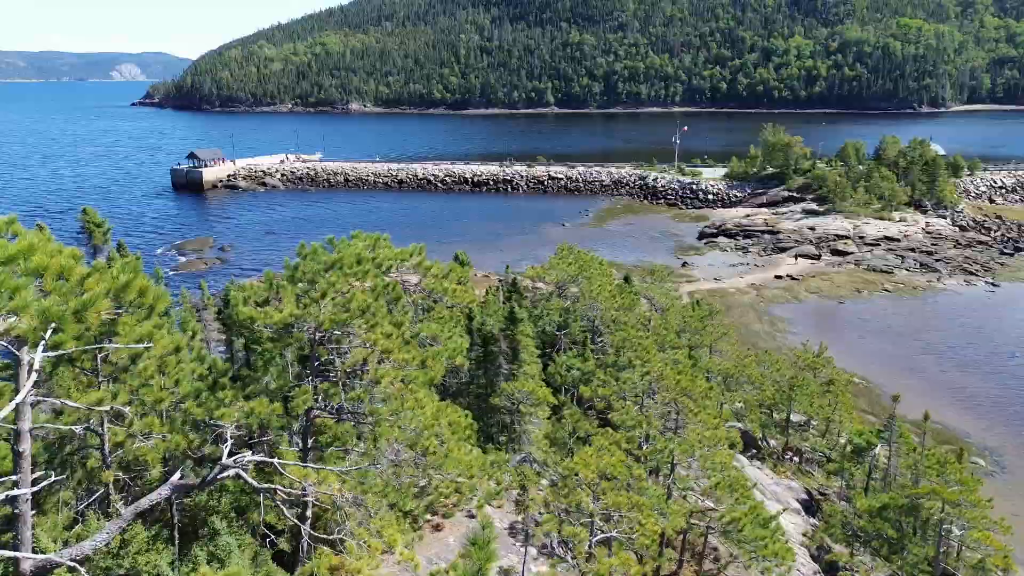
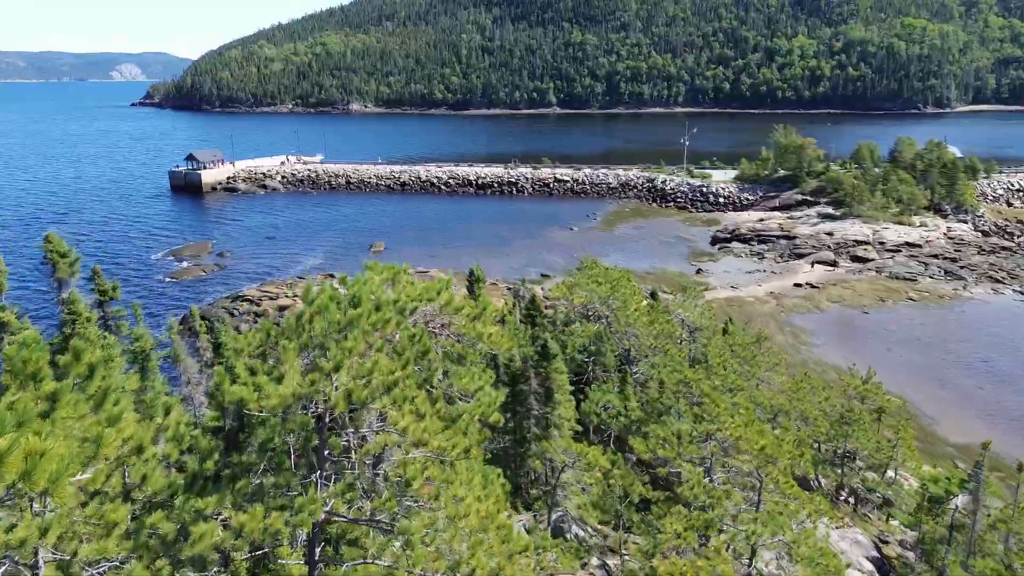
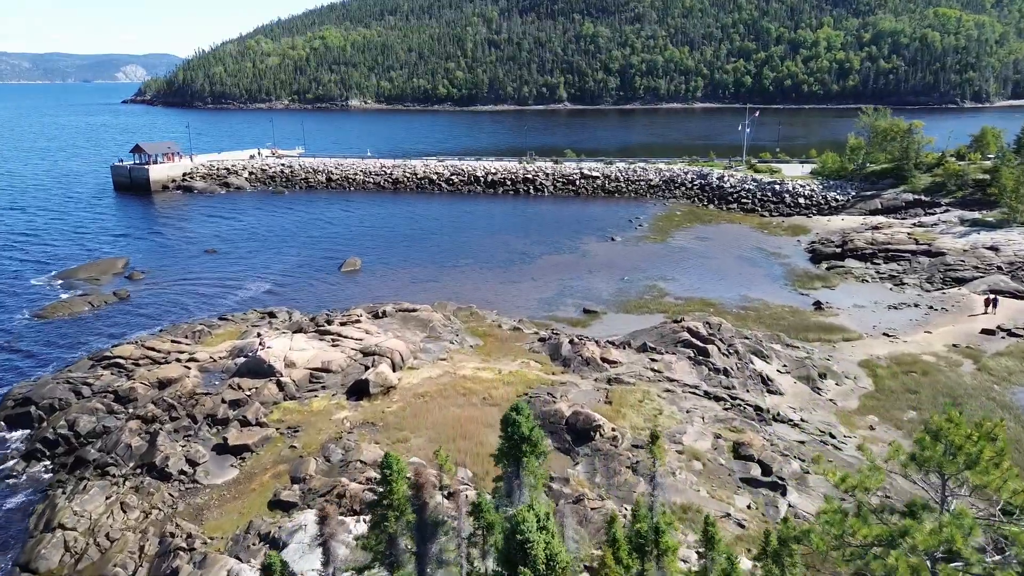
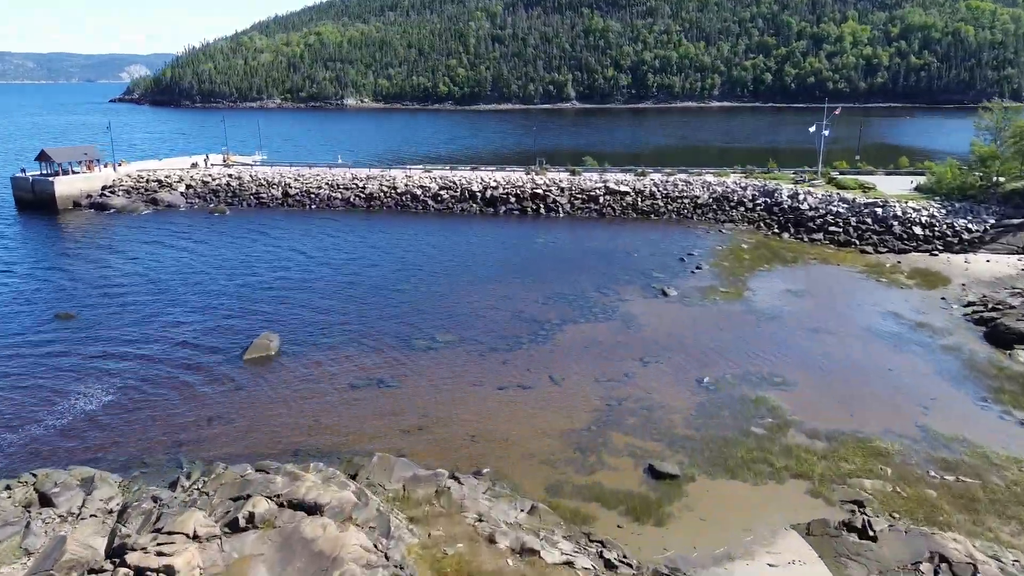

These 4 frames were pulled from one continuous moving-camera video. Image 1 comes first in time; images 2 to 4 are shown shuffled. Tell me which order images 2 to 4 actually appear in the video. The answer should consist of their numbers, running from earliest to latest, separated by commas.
2, 3, 4
